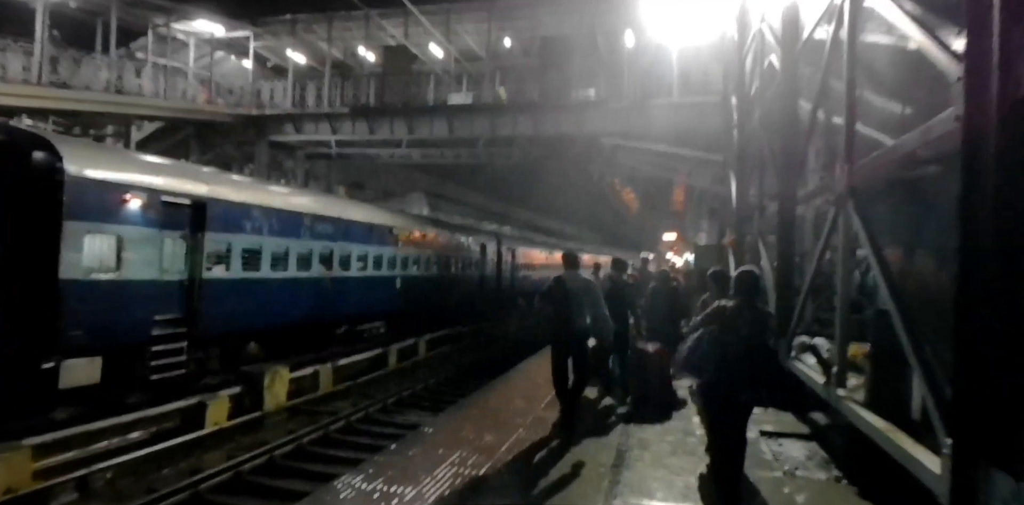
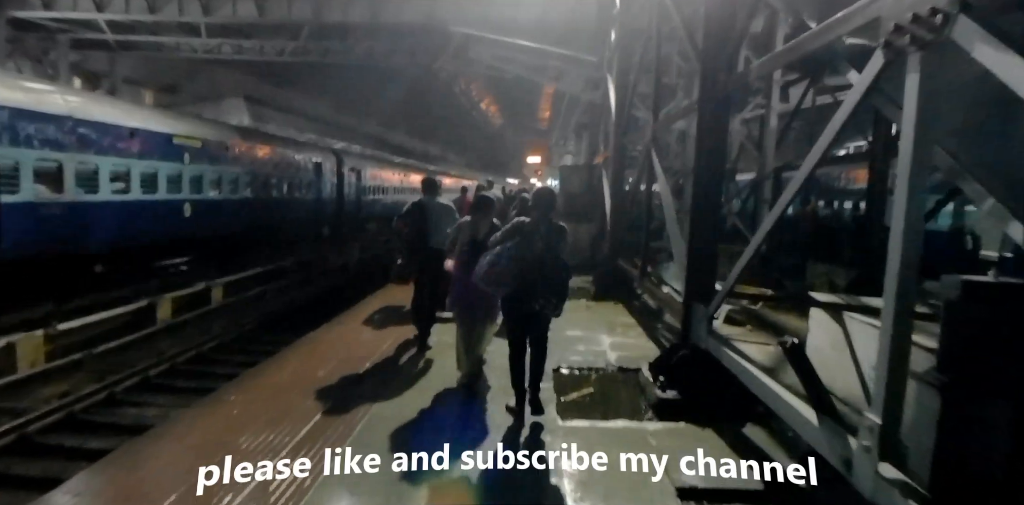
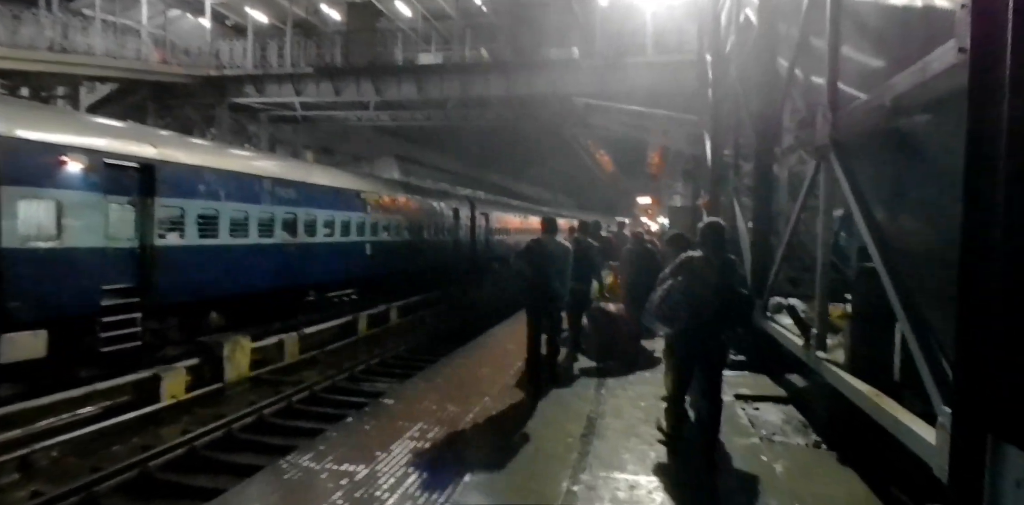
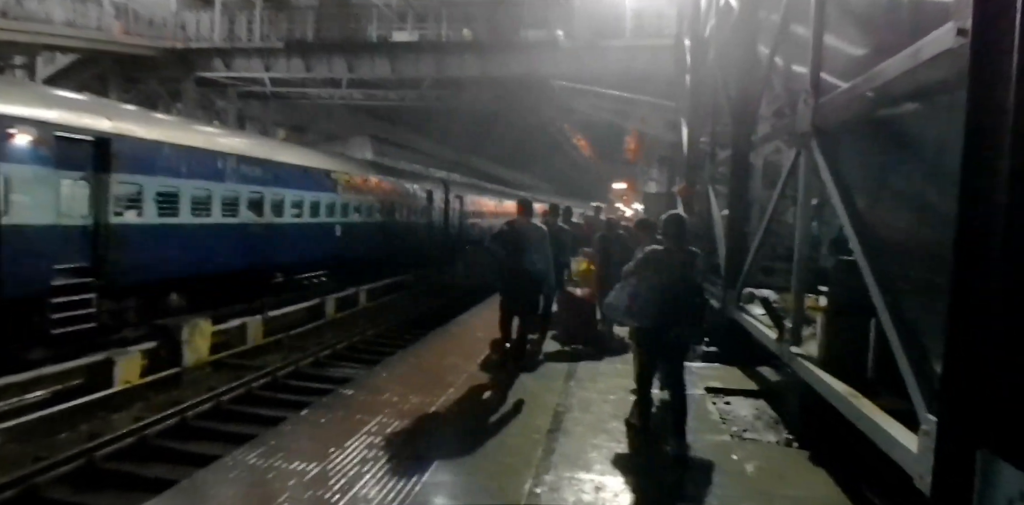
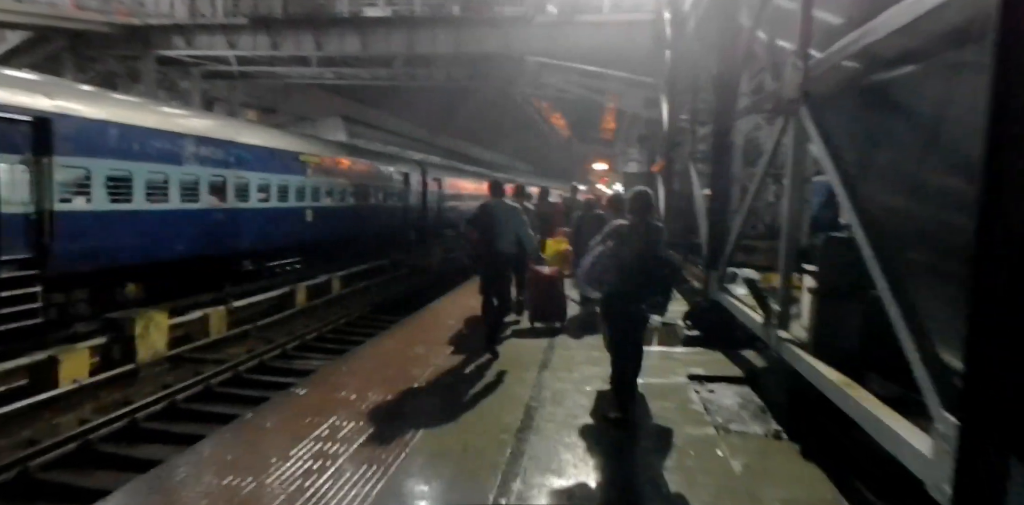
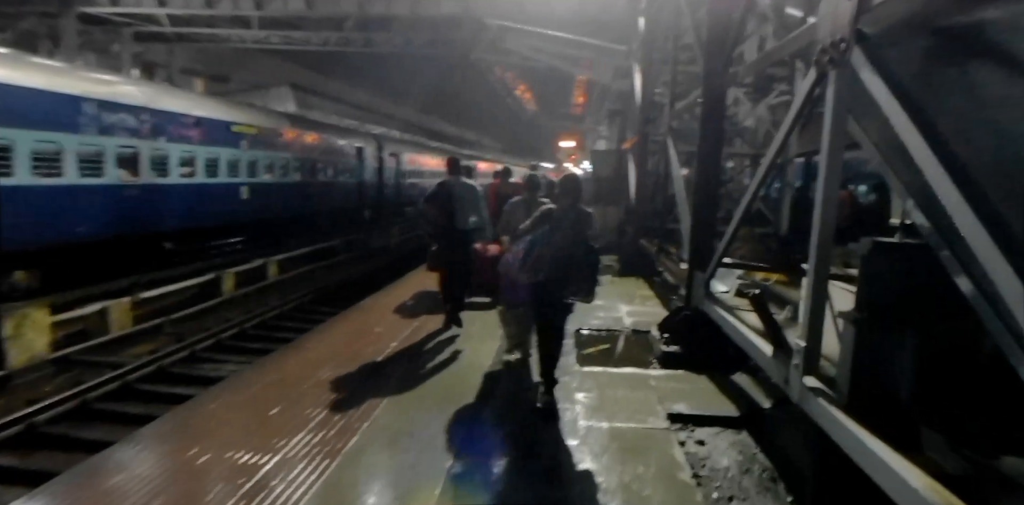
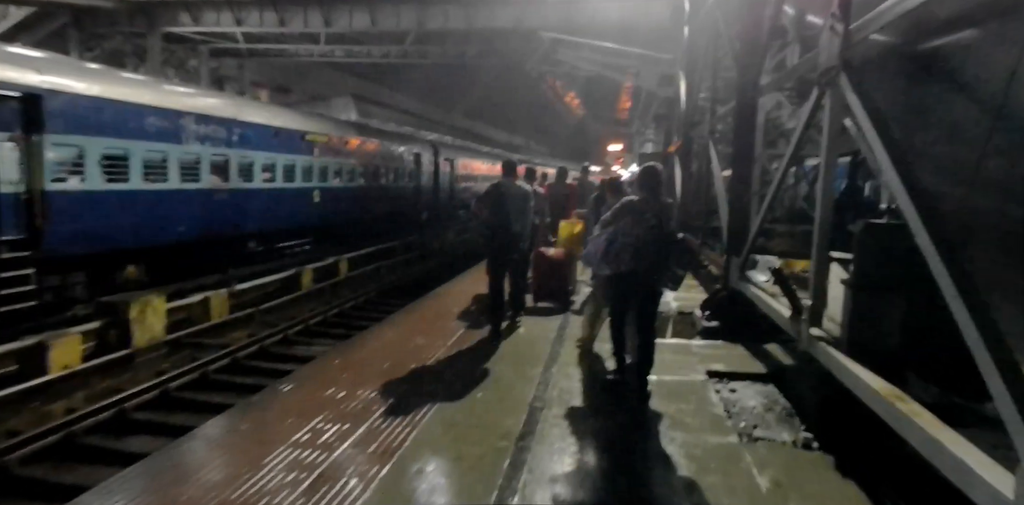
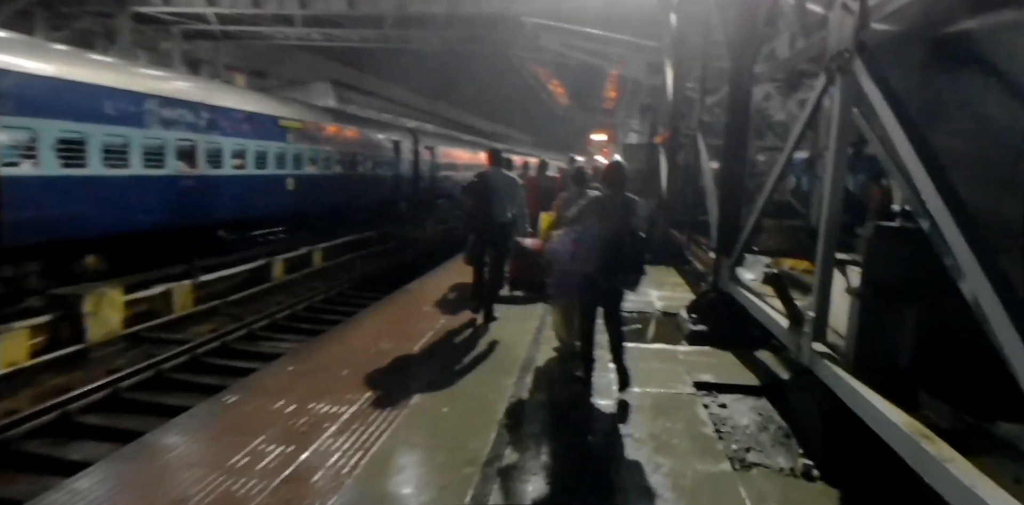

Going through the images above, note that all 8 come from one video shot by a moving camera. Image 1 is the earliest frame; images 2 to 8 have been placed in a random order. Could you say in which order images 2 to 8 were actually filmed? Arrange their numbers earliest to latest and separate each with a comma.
3, 4, 5, 7, 8, 6, 2
